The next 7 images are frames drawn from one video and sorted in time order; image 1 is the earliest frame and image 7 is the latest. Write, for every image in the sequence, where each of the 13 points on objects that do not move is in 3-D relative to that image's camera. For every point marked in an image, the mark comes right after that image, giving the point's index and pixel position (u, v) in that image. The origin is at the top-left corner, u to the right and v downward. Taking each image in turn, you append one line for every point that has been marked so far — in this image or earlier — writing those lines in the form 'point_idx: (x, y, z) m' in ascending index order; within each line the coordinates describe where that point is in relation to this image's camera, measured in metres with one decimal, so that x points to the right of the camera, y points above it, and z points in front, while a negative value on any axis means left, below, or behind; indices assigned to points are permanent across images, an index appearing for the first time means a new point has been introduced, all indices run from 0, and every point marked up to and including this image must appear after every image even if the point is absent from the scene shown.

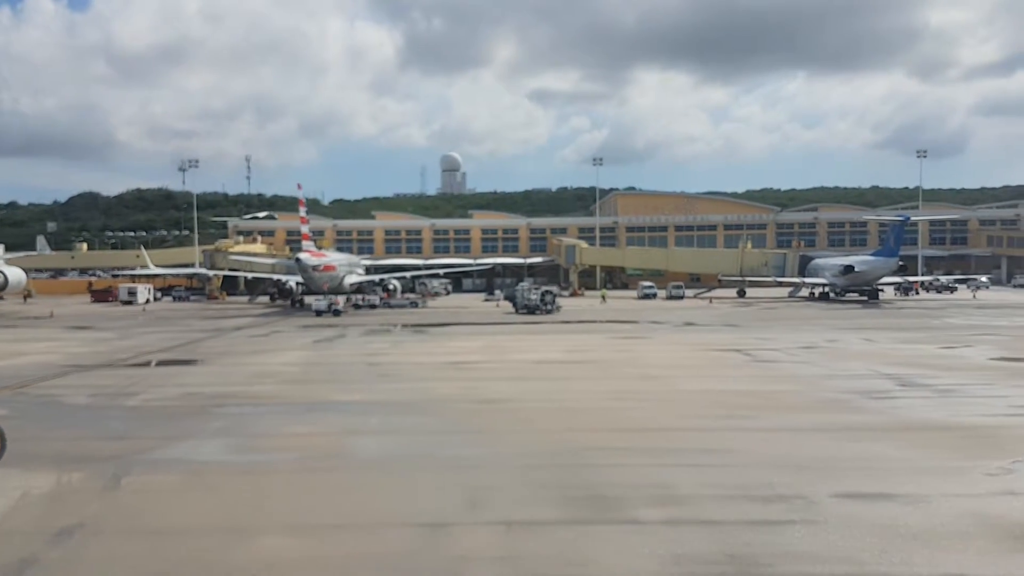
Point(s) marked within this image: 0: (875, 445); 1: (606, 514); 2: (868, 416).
0: (+5.1, -2.2, +11.6) m
1: (+1.0, -2.3, +8.5) m
2: (+6.0, -2.2, +13.9) m
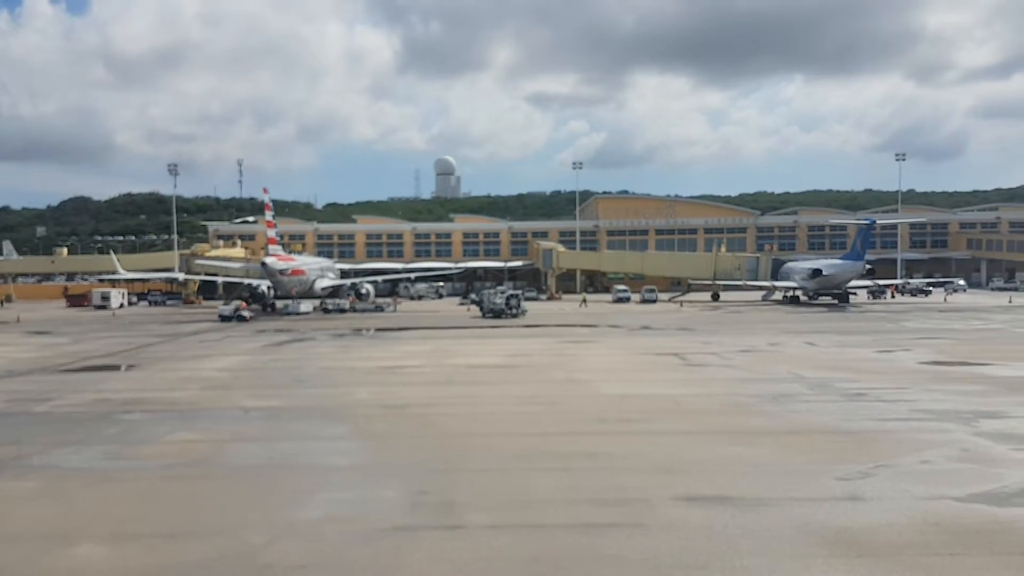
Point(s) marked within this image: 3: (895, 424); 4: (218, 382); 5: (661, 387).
0: (+3.4, -2.2, +11.7) m
1: (-0.7, -2.4, +8.6) m
2: (+4.3, -2.3, +14.0) m
3: (+6.1, -2.2, +13.1) m
4: (-6.7, -2.2, +19.1) m
5: (+3.2, -2.1, +17.8) m
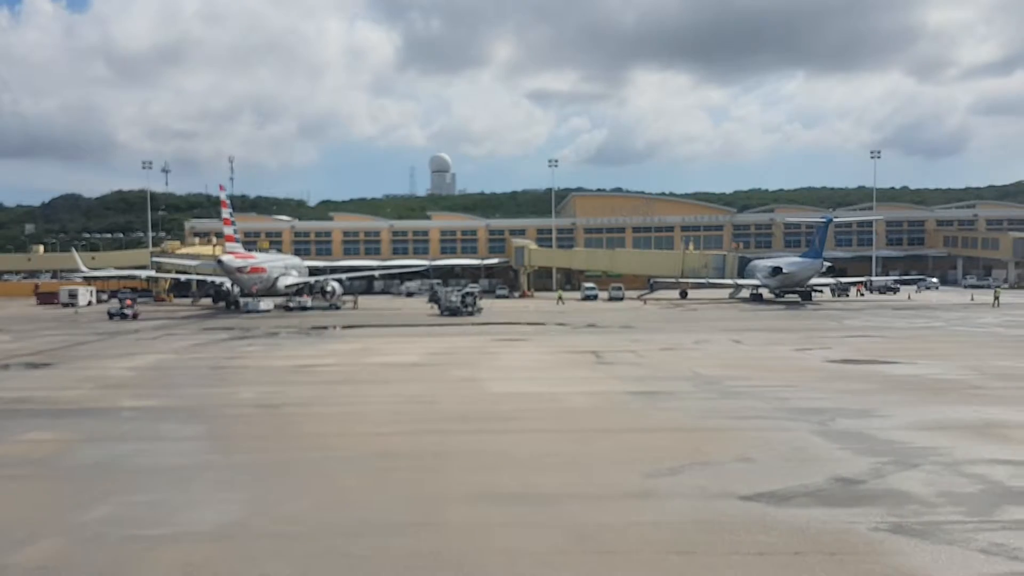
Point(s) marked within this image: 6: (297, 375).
0: (+1.1, -2.2, +11.7) m
1: (-3.0, -2.4, +8.6) m
2: (+2.0, -2.3, +14.1) m
3: (+3.8, -2.2, +13.2) m
4: (-9.0, -2.2, +19.2) m
5: (+0.9, -2.1, +17.9) m
6: (-5.1, -2.1, +19.9) m
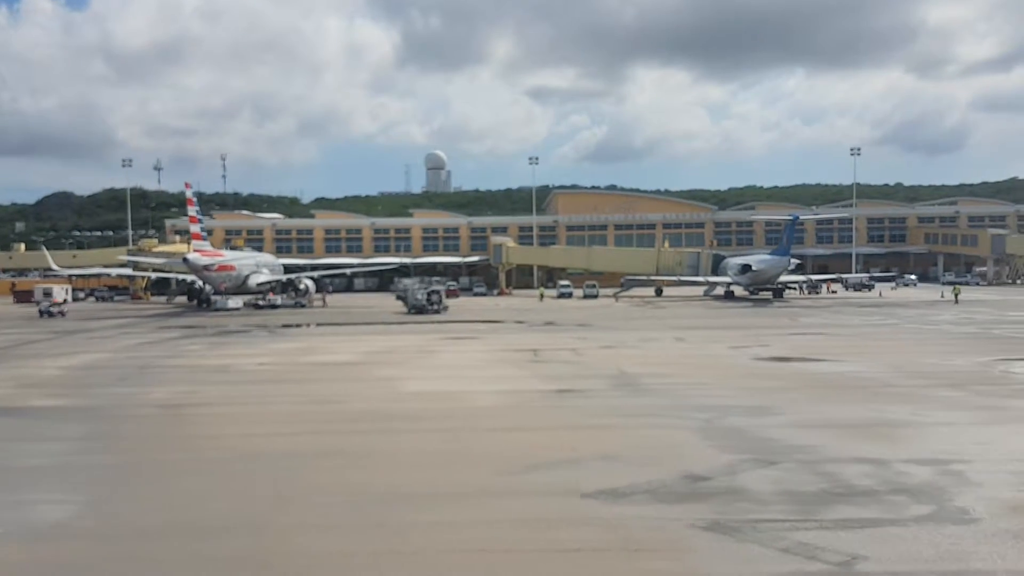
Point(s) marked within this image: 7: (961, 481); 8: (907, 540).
0: (-0.7, -2.2, +11.8) m
1: (-4.8, -2.4, +8.7) m
2: (+0.2, -2.2, +14.2) m
3: (+2.1, -2.2, +13.3) m
4: (-10.8, -2.1, +19.2) m
5: (-0.9, -2.1, +17.9) m
6: (-6.9, -2.1, +20.0) m
7: (+5.1, -2.2, +9.3) m
8: (+3.5, -2.2, +7.3) m
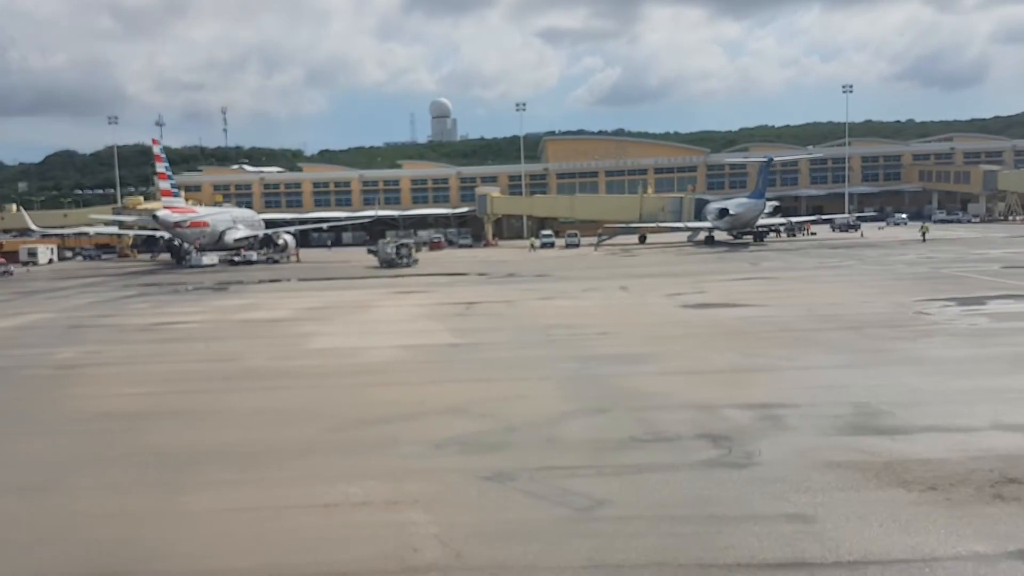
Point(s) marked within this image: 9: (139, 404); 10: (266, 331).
0: (-2.7, -1.6, +12.0) m
1: (-6.9, -2.1, +9.0) m
2: (-1.8, -1.5, +14.3) m
3: (+0.1, -1.4, +13.4) m
4: (-12.7, -1.3, +19.5) m
5: (-2.8, -1.1, +18.1) m
6: (-8.8, -1.1, +20.2) m
7: (+3.0, -1.6, +9.5) m
8: (+1.4, -1.8, +7.4) m
9: (-5.3, -1.7, +12.3) m
10: (-5.6, -1.0, +19.5) m
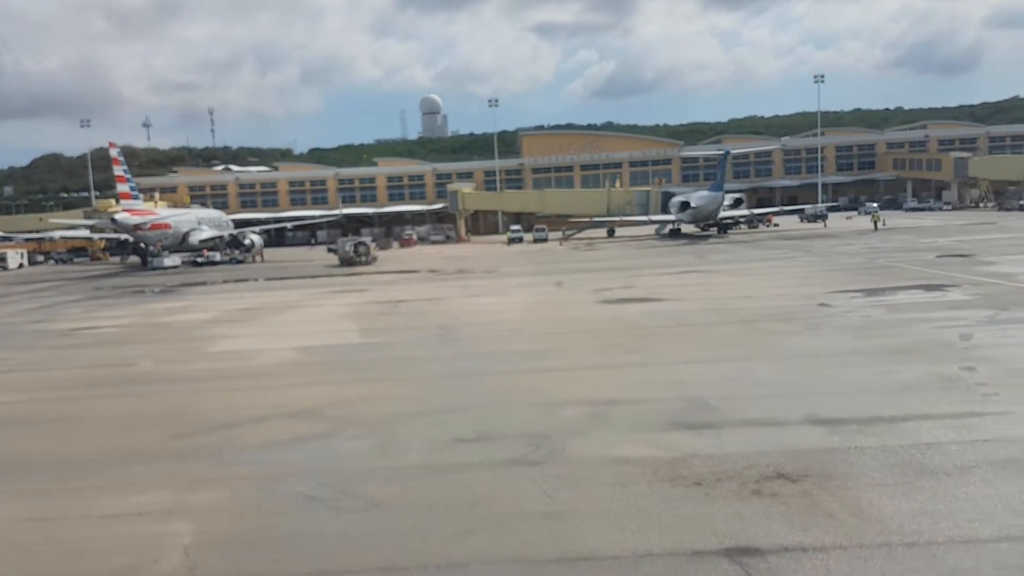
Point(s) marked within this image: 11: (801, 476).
0: (-4.7, -1.7, +12.1) m
1: (-8.8, -2.3, +9.1) m
2: (-3.8, -1.5, +14.5) m
3: (-1.9, -1.4, +13.5) m
4: (-14.8, -1.5, +19.6) m
5: (-4.9, -1.1, +18.2) m
6: (-10.9, -1.2, +20.3) m
7: (+1.0, -1.6, +9.6) m
8: (-0.6, -1.8, +7.6) m
9: (-7.3, -1.8, +12.4) m
10: (-7.7, -1.1, +19.6) m
11: (+2.5, -1.7, +7.4) m
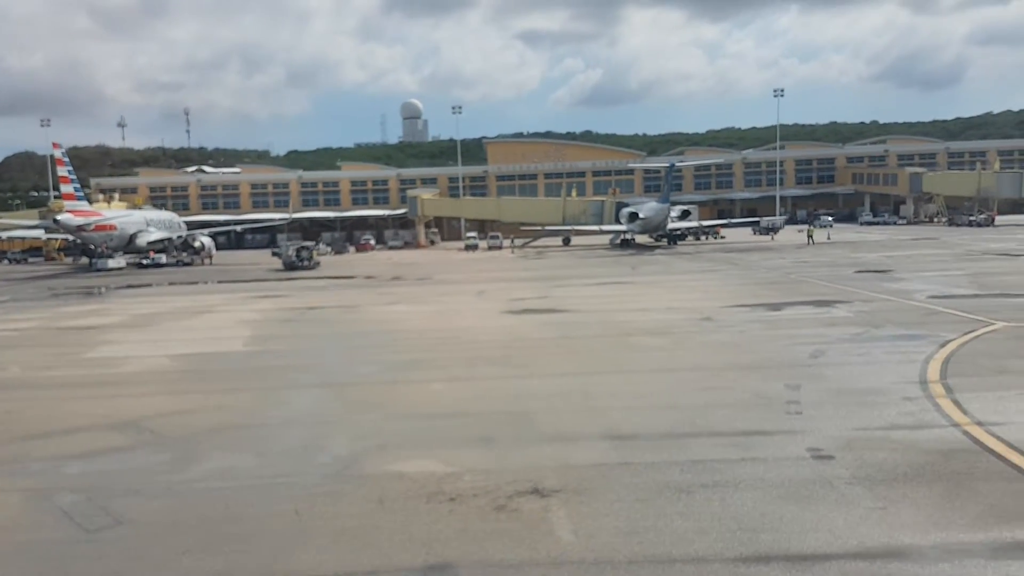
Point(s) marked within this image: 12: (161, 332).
0: (-7.0, -1.8, +12.1) m
1: (-11.1, -2.3, +9.0) m
2: (-6.1, -1.6, +14.5) m
3: (-4.3, -1.6, +13.6) m
4: (-17.2, -1.5, +19.4) m
5: (-7.3, -1.2, +18.2) m
6: (-13.3, -1.3, +20.2) m
7: (-1.2, -1.7, +9.7) m
8: (-2.8, -2.0, +7.6) m
9: (-9.6, -1.9, +12.3) m
10: (-10.1, -1.2, +19.5) m
11: (+0.4, -1.8, +7.5) m
12: (-8.4, -1.1, +20.4) m
